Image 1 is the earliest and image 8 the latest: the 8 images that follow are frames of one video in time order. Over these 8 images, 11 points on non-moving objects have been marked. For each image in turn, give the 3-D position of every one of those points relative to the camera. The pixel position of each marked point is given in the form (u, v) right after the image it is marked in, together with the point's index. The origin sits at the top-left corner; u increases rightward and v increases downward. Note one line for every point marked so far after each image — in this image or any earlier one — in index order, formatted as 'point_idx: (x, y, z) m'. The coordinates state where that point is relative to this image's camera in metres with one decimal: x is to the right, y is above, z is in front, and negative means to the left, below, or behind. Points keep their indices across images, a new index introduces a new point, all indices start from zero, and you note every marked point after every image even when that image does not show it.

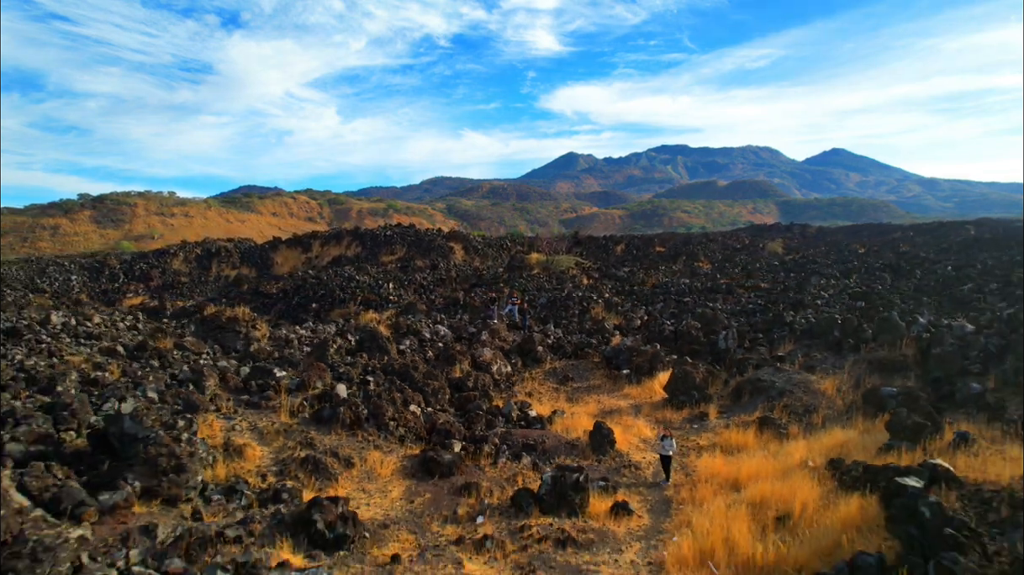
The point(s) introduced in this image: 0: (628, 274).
0: (+2.3, +0.2, +16.0) m
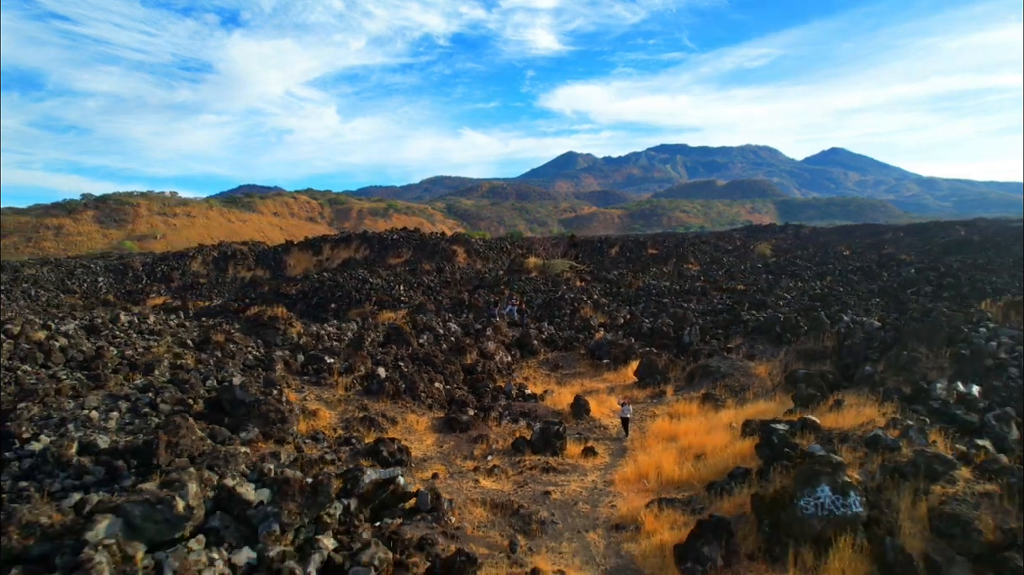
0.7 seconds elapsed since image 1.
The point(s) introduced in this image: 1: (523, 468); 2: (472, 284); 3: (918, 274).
0: (+2.3, +0.2, +17.4) m
1: (+0.1, -1.5, +7.6) m
2: (-0.9, 0.0, +16.9) m
3: (+8.7, +0.3, +17.2) m
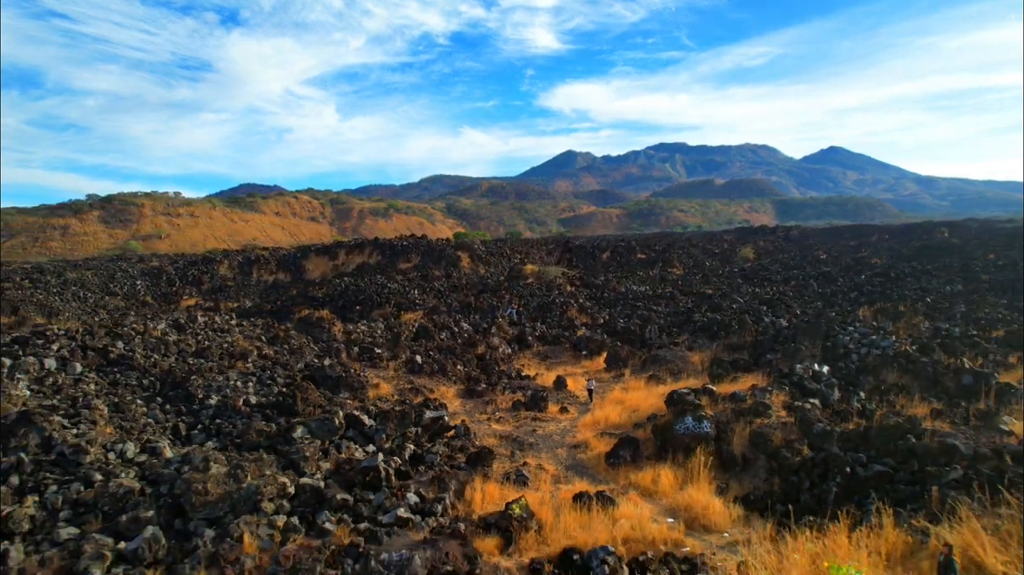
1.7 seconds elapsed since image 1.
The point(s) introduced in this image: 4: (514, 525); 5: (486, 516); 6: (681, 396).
0: (+2.3, +0.1, +19.8) m
1: (+0.1, -1.6, +10.0) m
2: (-0.9, -0.1, +19.3) m
3: (+8.7, +0.2, +19.5) m
4: (0.0, -1.8, +6.7) m
5: (-0.2, -1.8, +6.8) m
6: (+1.8, -1.3, +9.3) m
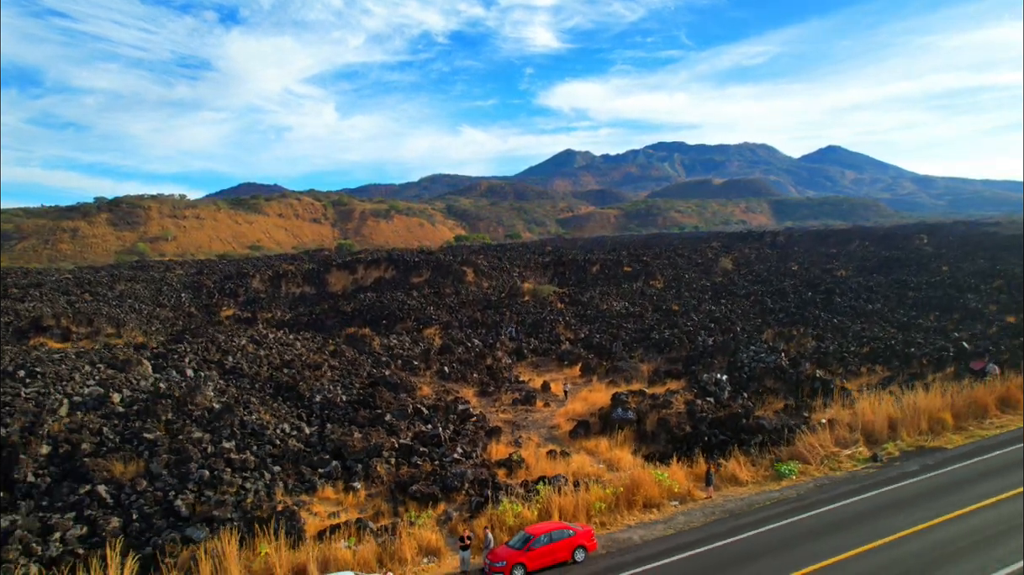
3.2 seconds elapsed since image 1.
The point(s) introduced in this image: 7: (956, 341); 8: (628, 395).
0: (+2.3, -0.4, +23.3) m
1: (+0.1, -2.1, +13.4) m
2: (-0.9, -0.5, +22.8) m
3: (+8.7, -0.3, +23.0) m
4: (0.0, -2.3, +10.1) m
5: (-0.2, -2.2, +10.3) m
6: (+1.8, -1.8, +12.8) m
7: (+7.5, -0.9, +13.7) m
8: (+1.9, -1.7, +12.8) m
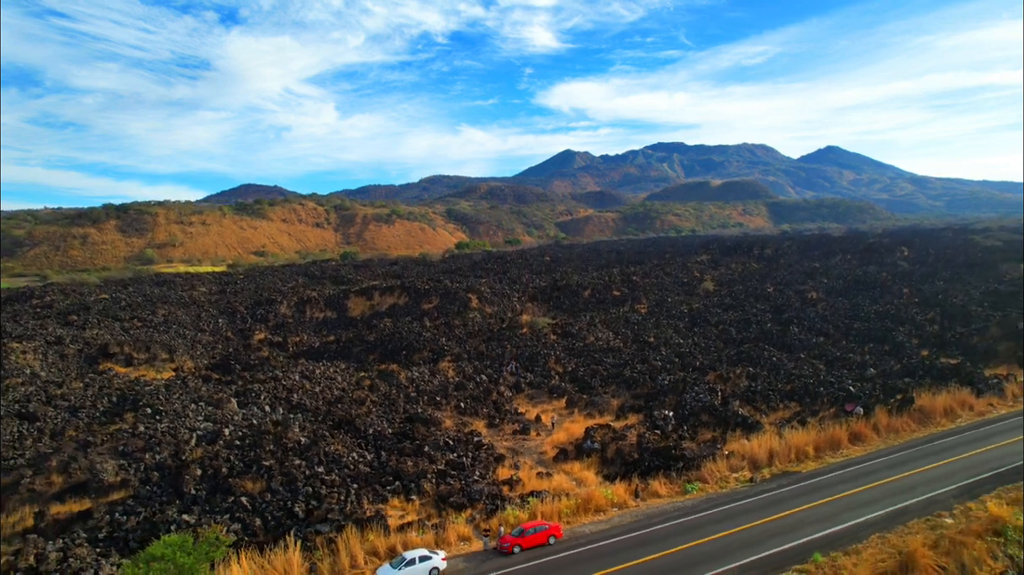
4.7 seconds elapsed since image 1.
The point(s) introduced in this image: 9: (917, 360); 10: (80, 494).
0: (+2.3, -1.4, +26.9) m
1: (+0.1, -3.1, +17.1) m
2: (-0.9, -1.6, +26.4) m
3: (+8.7, -1.3, +26.7) m
4: (0.0, -3.3, +13.8) m
5: (-0.2, -3.3, +14.0) m
6: (+1.8, -2.8, +16.4) m
7: (+7.5, -2.0, +17.4) m
8: (+1.9, -2.8, +16.5) m
9: (+9.7, -1.8, +19.3) m
10: (-6.4, -3.1, +12.0) m
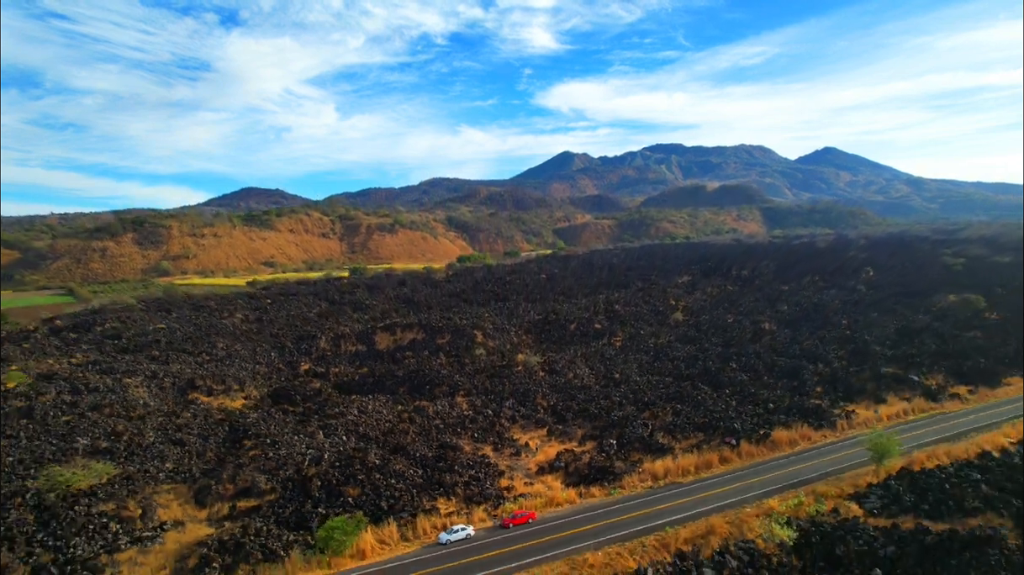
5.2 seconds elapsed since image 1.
0: (+2.2, -3.3, +34.2) m
1: (0.0, -5.0, +24.4) m
2: (-1.0, -3.5, +33.7) m
3: (+8.6, -3.2, +34.0) m
4: (-0.1, -5.2, +21.1) m
5: (-0.2, -5.2, +21.3) m
6: (+1.7, -4.8, +23.7) m
7: (+7.4, -3.9, +24.7) m
8: (+1.8, -4.7, +23.8) m
9: (+9.6, -3.7, +26.6) m
10: (-6.5, -5.0, +19.3) m
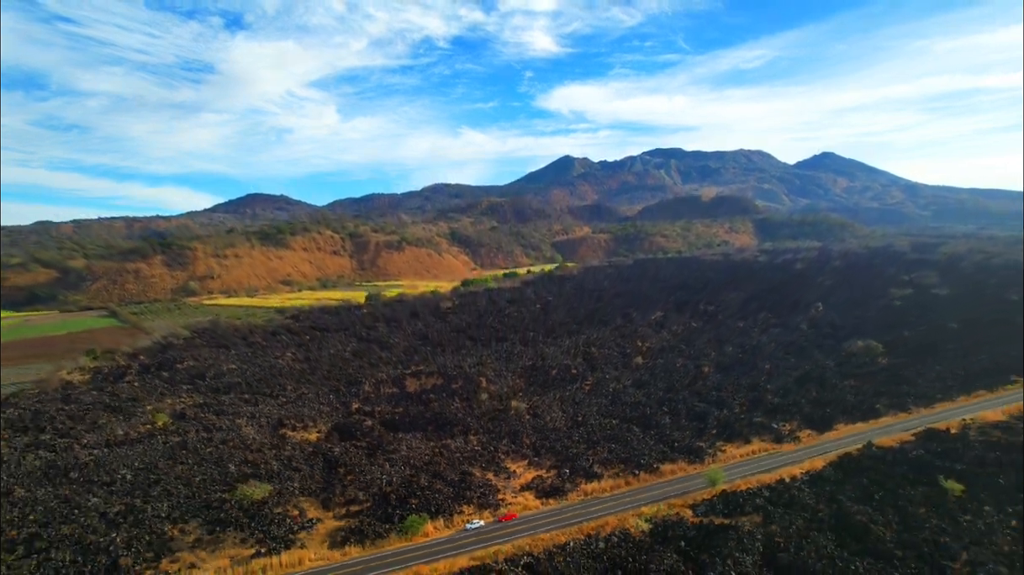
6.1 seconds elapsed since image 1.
0: (+1.9, -7.3, +48.1) m
1: (-0.3, -9.0, +38.3) m
2: (-1.3, -7.4, +47.6) m
3: (+8.3, -7.2, +47.9) m
4: (-0.4, -9.2, +35.0) m
5: (-0.5, -9.2, +35.2) m
6: (+1.4, -8.7, +37.6) m
7: (+7.1, -7.9, +38.6) m
8: (+1.5, -8.7, +37.7) m
9: (+9.3, -7.6, +40.5) m
10: (-6.8, -9.0, +33.2) m
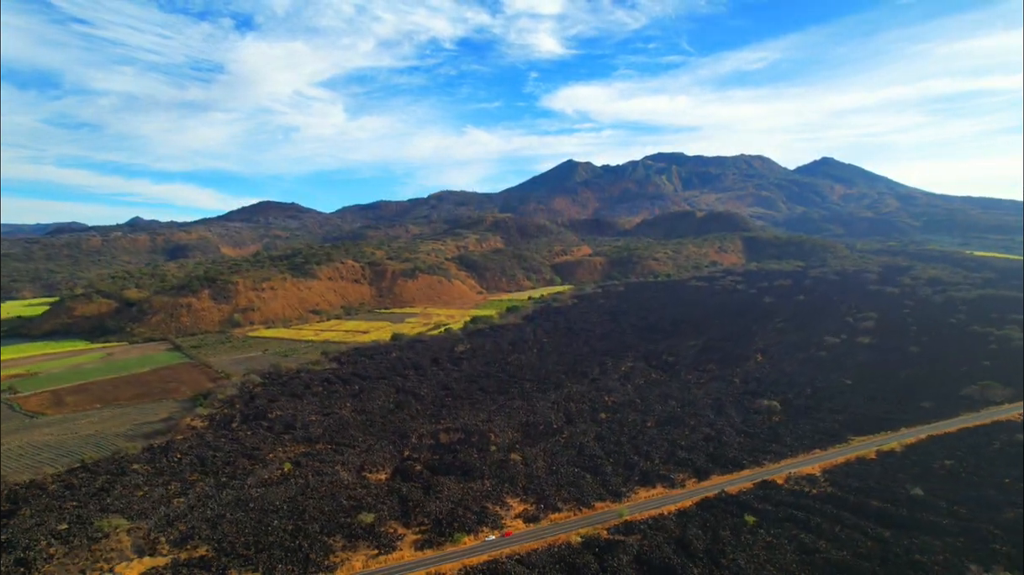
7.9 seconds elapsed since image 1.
0: (+1.8, -15.8, +73.8) m
1: (-0.4, -17.5, +64.0) m
2: (-1.3, -15.9, +73.3) m
3: (+8.3, -15.8, +73.5) m
4: (-0.5, -17.7, +60.7) m
5: (-0.7, -17.7, +60.9) m
6: (+1.3, -17.3, +63.3) m
7: (+7.0, -16.5, +64.2) m
8: (+1.4, -17.2, +63.4) m
9: (+9.2, -16.2, +66.1) m
10: (-7.0, -17.5, +59.0) m
